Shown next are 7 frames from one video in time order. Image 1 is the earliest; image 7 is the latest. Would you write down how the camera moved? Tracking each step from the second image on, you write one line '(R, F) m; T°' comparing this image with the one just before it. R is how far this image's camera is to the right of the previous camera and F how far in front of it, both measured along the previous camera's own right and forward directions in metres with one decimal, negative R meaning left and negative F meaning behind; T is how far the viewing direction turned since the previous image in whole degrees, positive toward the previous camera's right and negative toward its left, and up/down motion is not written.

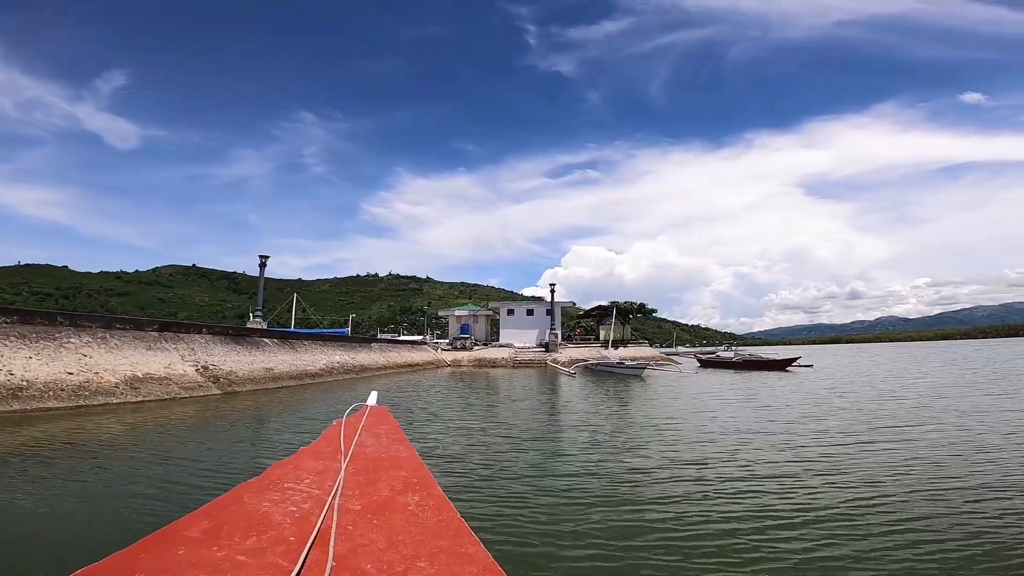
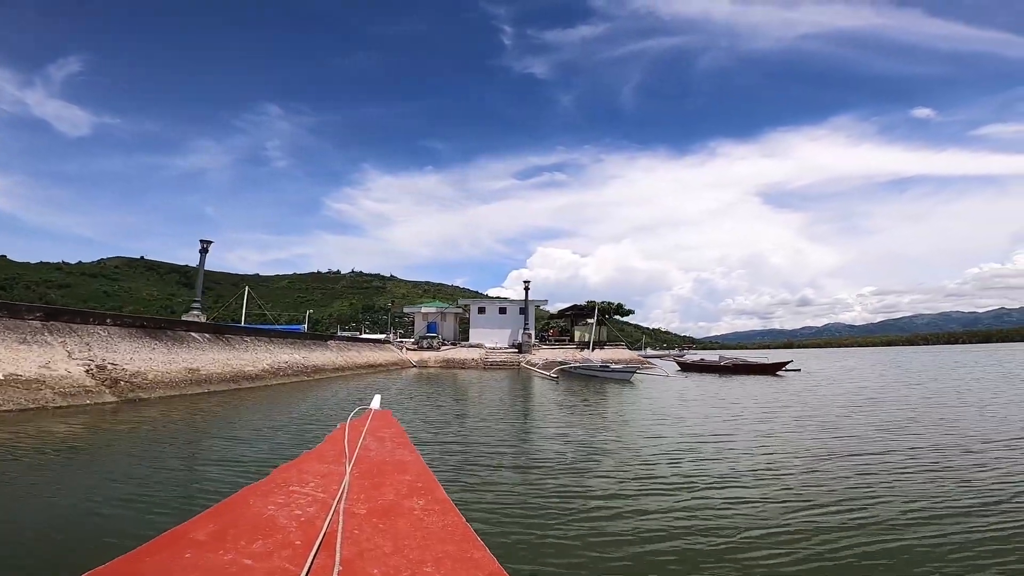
(-0.2, 0.0) m; +4°
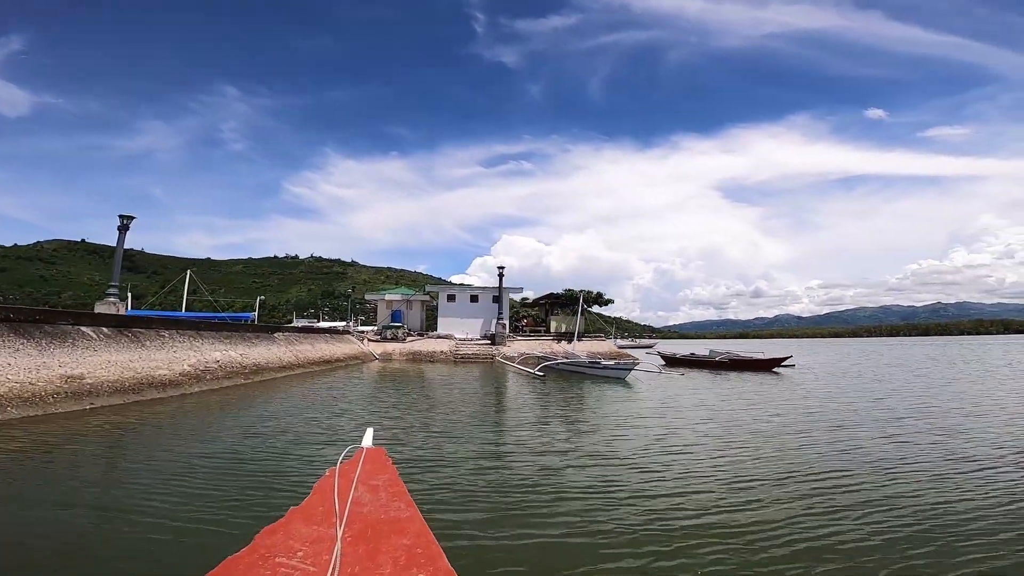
(-0.4, +1.2) m; +4°
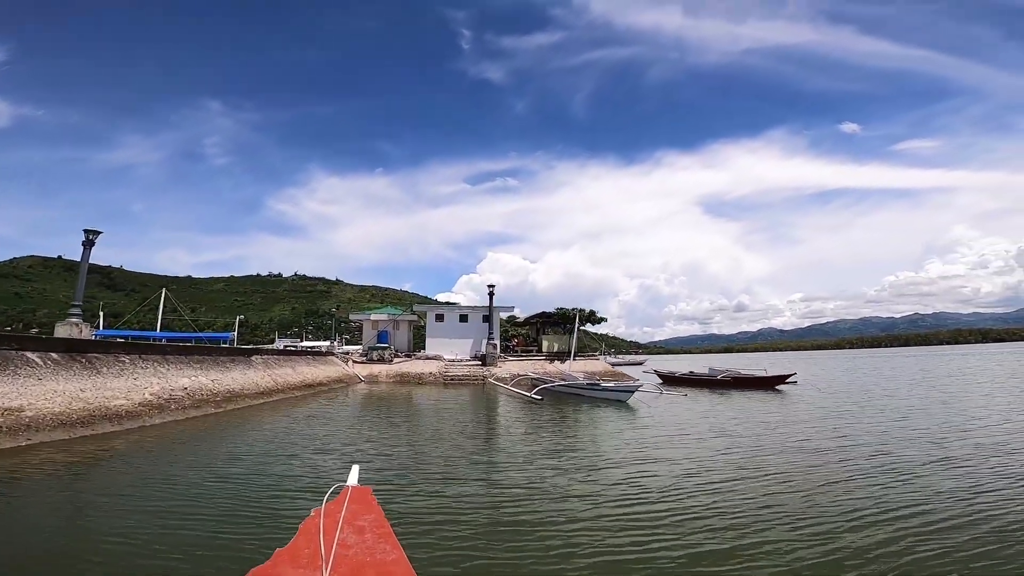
(-0.2, +0.6) m; +1°
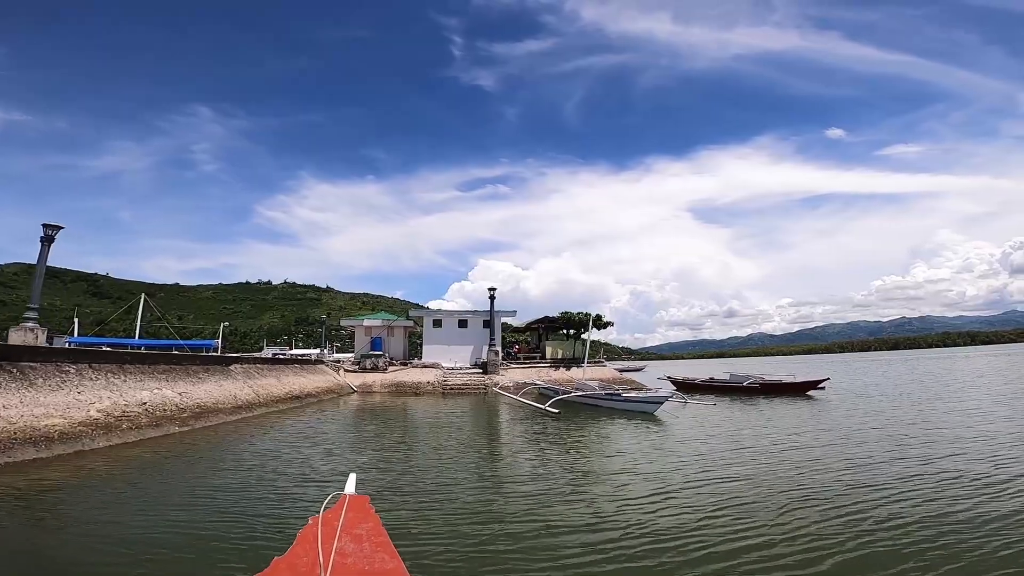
(-0.3, +1.1) m; +1°
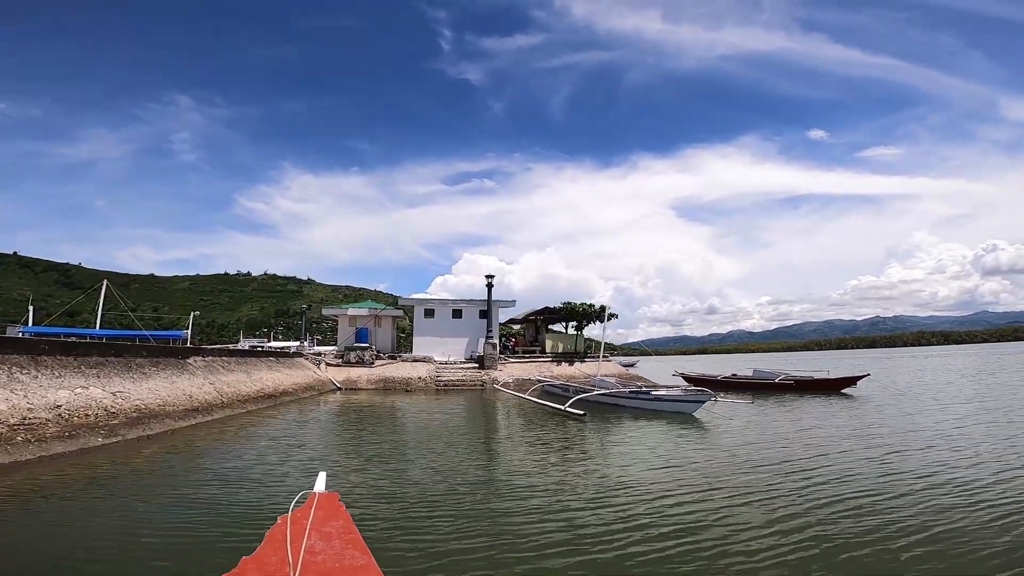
(-0.5, +1.4) m; +2°
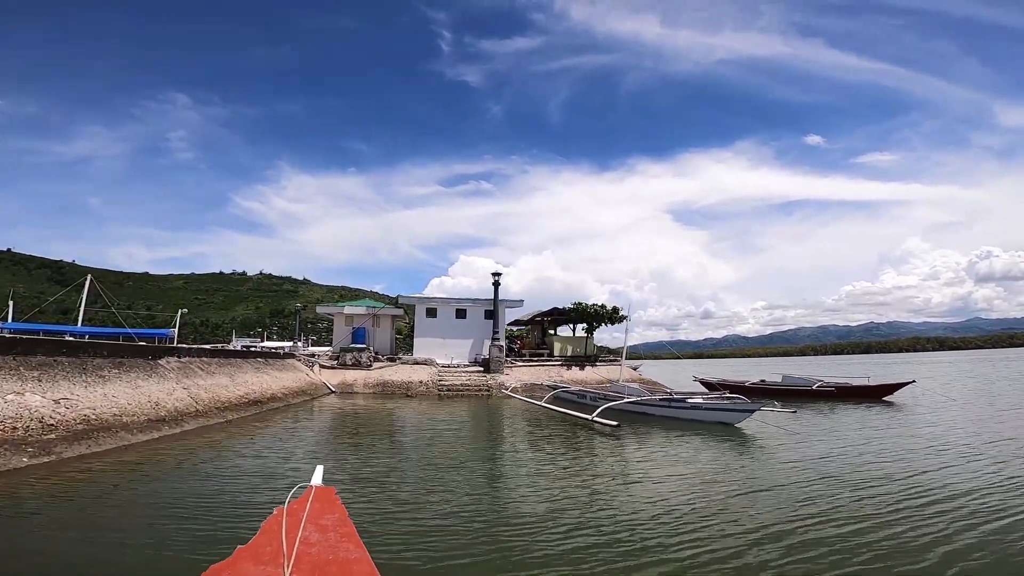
(-0.3, +1.0) m; 0°
